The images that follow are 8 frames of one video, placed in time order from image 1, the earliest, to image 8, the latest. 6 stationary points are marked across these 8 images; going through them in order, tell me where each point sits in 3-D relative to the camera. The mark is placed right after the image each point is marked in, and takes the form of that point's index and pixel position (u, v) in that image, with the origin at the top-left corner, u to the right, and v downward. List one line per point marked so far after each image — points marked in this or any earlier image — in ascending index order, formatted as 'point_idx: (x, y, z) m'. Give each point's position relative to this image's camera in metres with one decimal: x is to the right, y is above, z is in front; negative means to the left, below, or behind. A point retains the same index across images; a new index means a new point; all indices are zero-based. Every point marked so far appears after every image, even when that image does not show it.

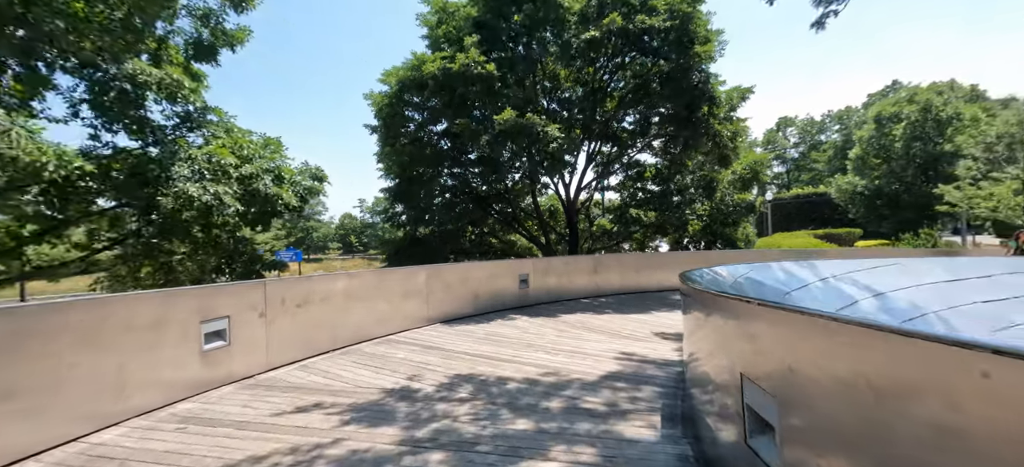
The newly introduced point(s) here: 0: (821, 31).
0: (+4.6, +3.1, +7.1) m
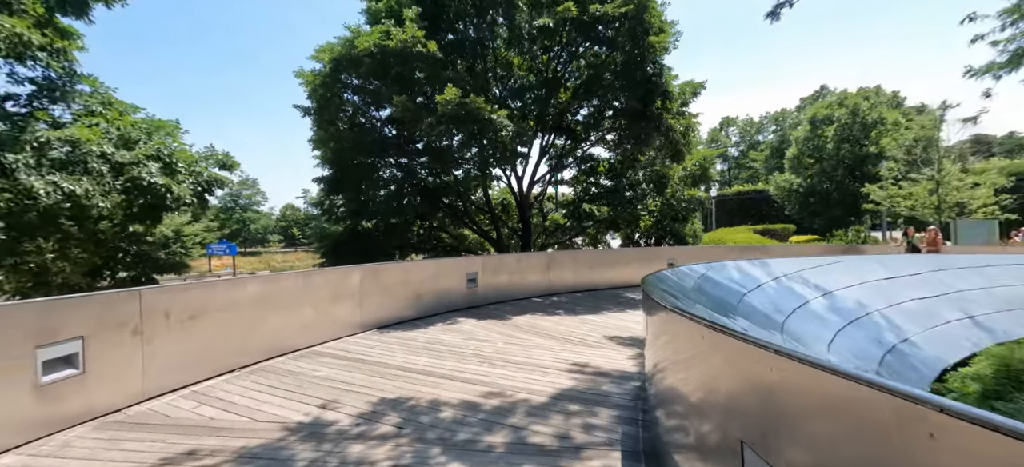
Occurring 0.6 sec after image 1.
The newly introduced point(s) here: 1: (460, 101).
0: (+3.8, +3.1, +6.9) m
1: (-1.1, +3.0, +10.4) m
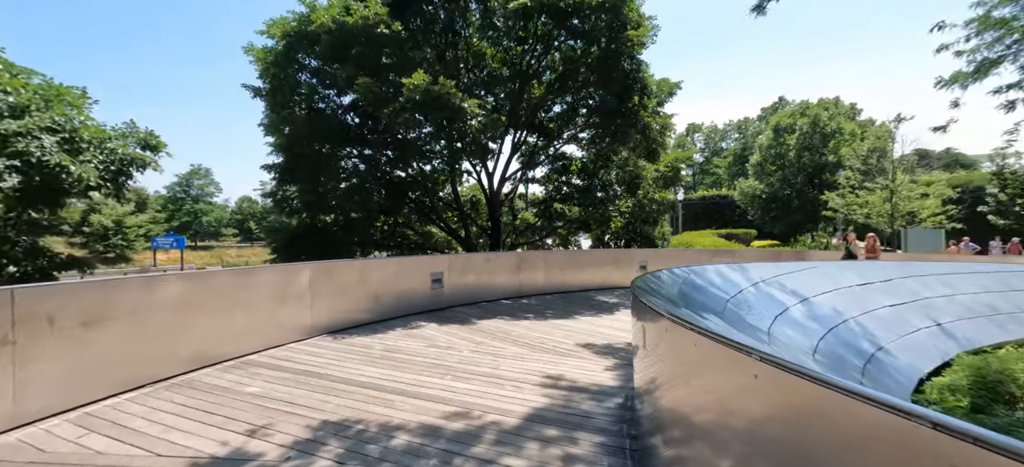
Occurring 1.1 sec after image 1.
0: (+3.5, +3.0, +6.6) m
1: (-1.7, +3.0, +9.8) m
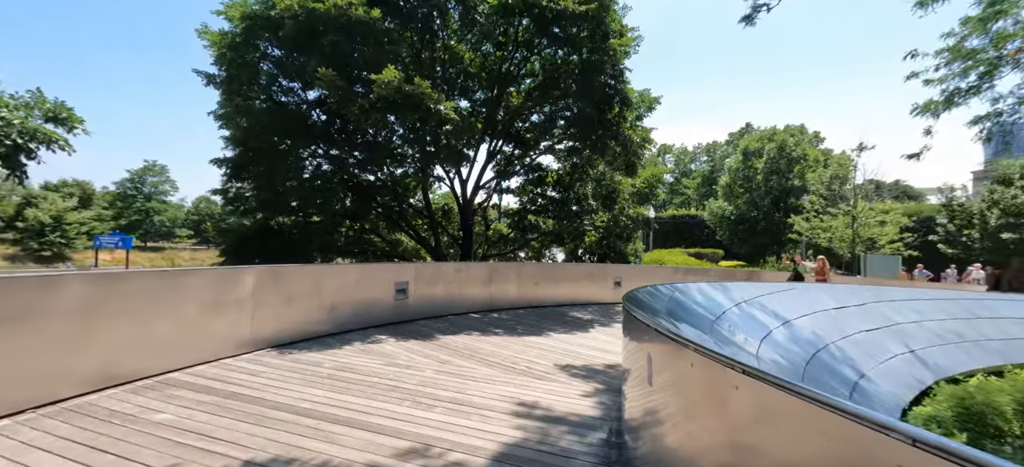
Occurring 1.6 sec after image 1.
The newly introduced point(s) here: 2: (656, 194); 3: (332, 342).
0: (+3.2, +2.8, +6.4) m
1: (-2.2, +2.9, +9.2) m
2: (+4.9, +1.3, +16.1) m
3: (-2.2, -1.3, +5.8) m
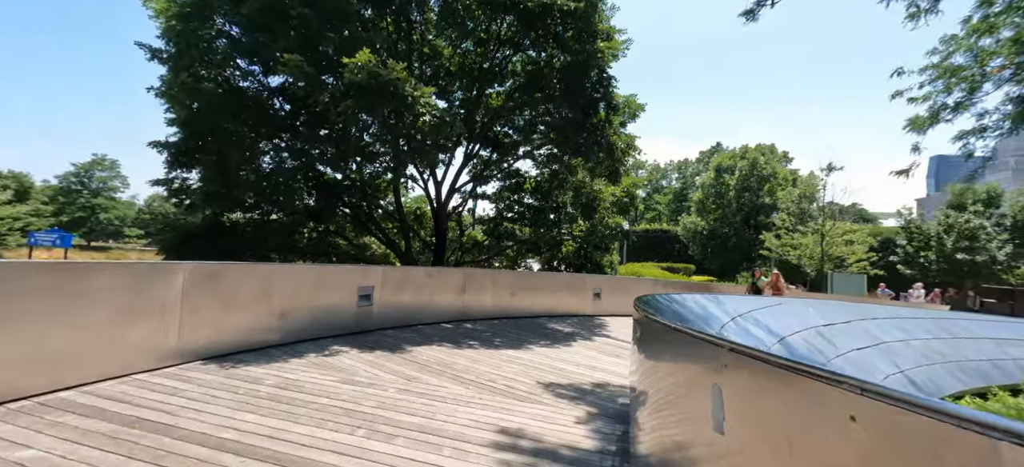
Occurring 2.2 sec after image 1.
0: (+3.1, +2.7, +6.0) m
1: (-2.5, +2.9, +8.5) m
2: (+4.1, +1.0, +15.7) m
3: (-2.4, -1.3, +5.0) m
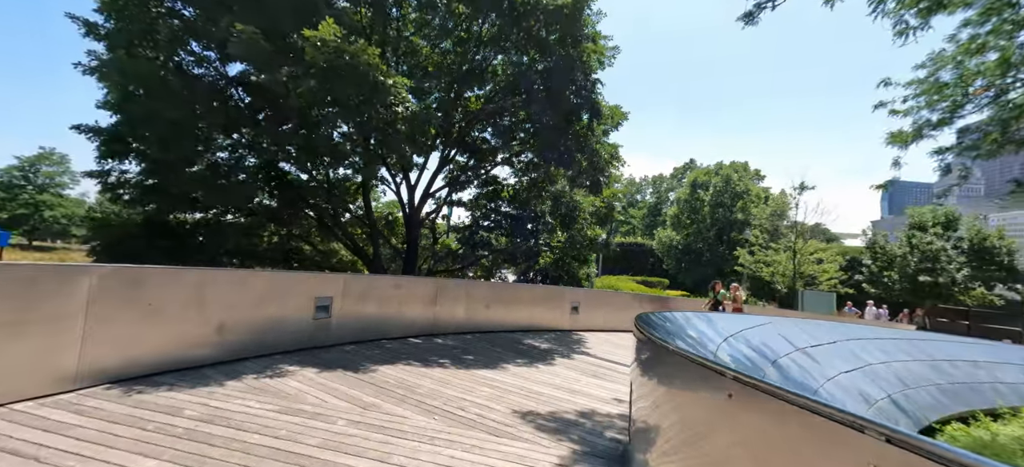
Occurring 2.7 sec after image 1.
0: (+2.9, +2.5, +5.6) m
1: (-2.8, +2.8, +7.9) m
2: (+3.4, +0.6, +15.4) m
3: (-2.7, -1.3, +4.3) m
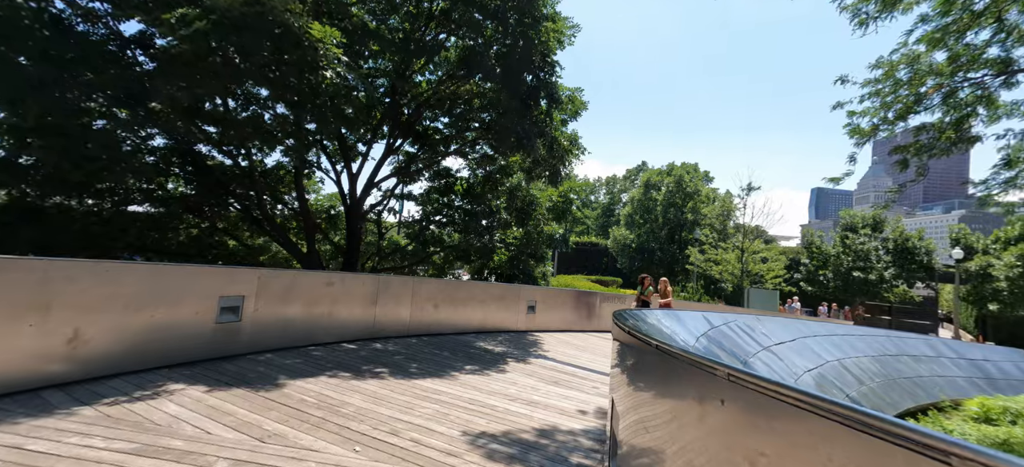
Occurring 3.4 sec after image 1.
0: (+2.3, +2.6, +5.1) m
1: (-3.5, +2.9, +6.8) m
2: (+1.9, +0.7, +14.8) m
3: (-3.1, -1.1, +3.2) m
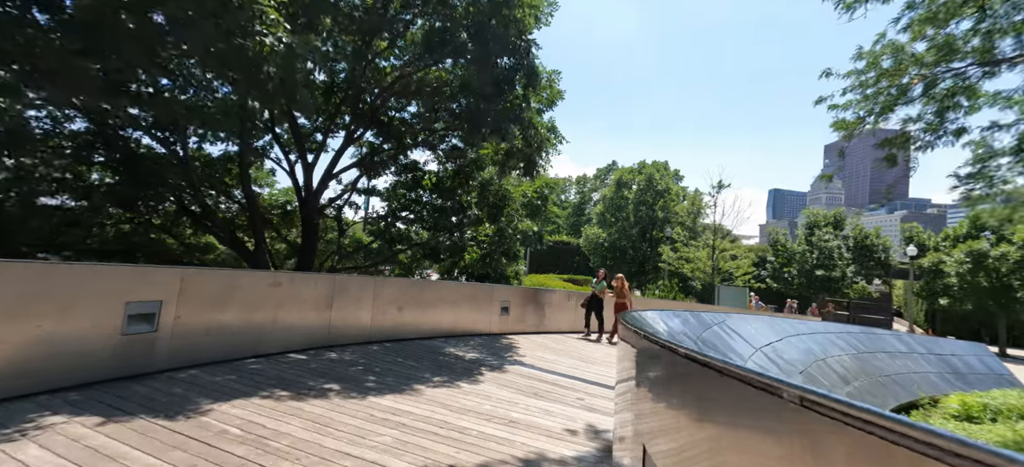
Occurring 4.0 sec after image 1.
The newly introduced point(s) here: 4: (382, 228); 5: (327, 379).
0: (+2.1, +2.7, +4.5) m
1: (-3.9, +3.0, +5.9) m
2: (+1.0, +0.8, +14.2) m
3: (-3.2, -1.1, +2.3) m
4: (-3.3, +0.1, +12.1) m
5: (-1.9, -1.5, +4.8) m
